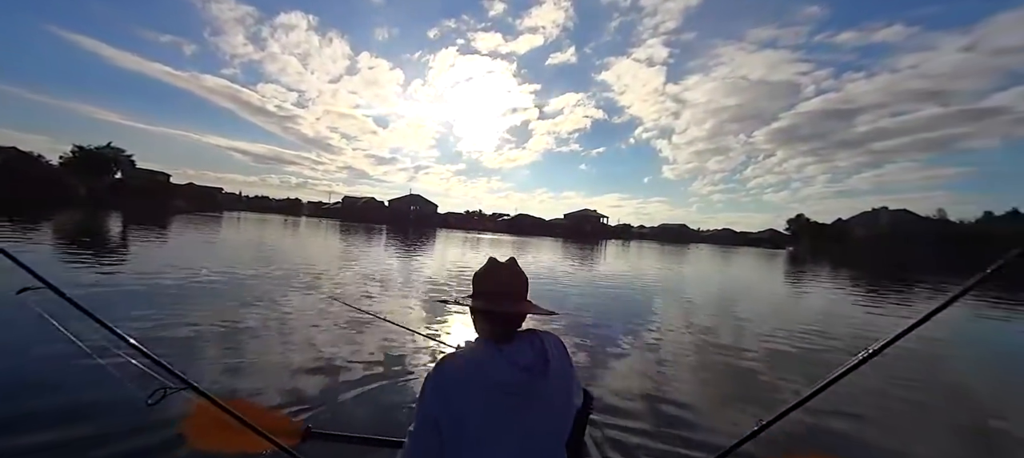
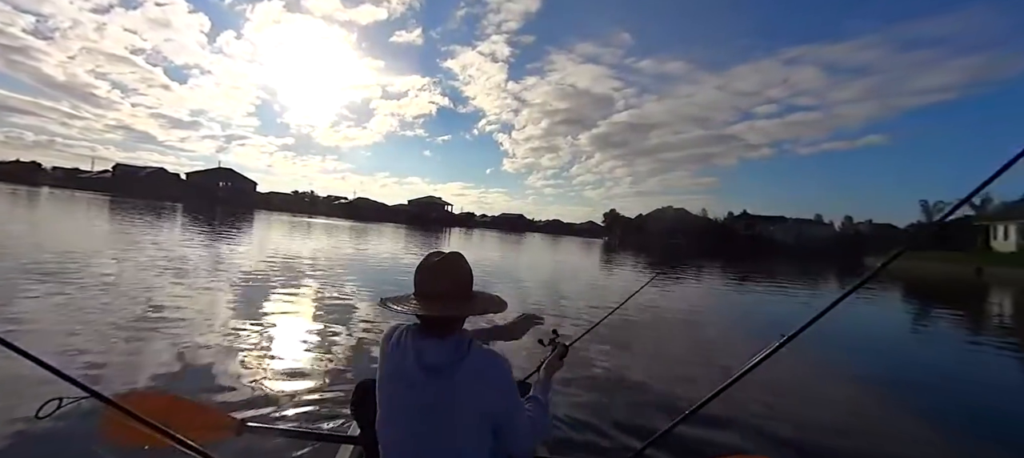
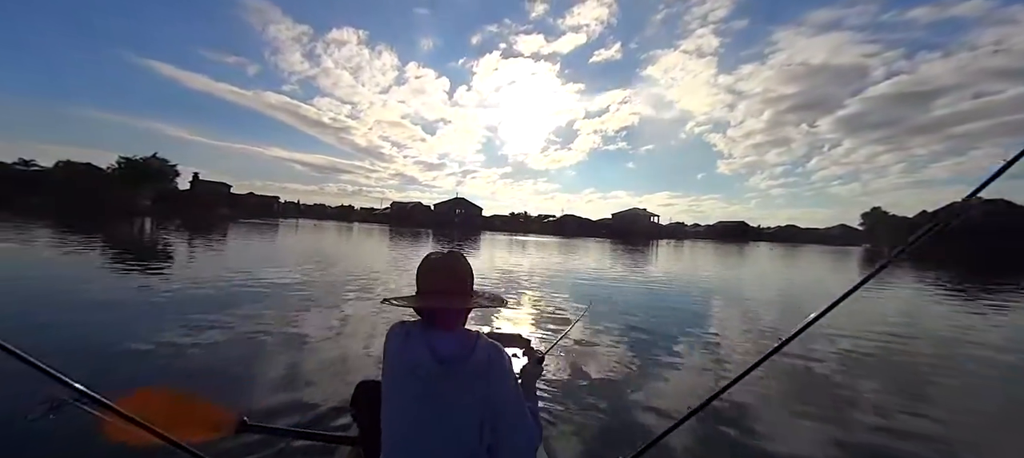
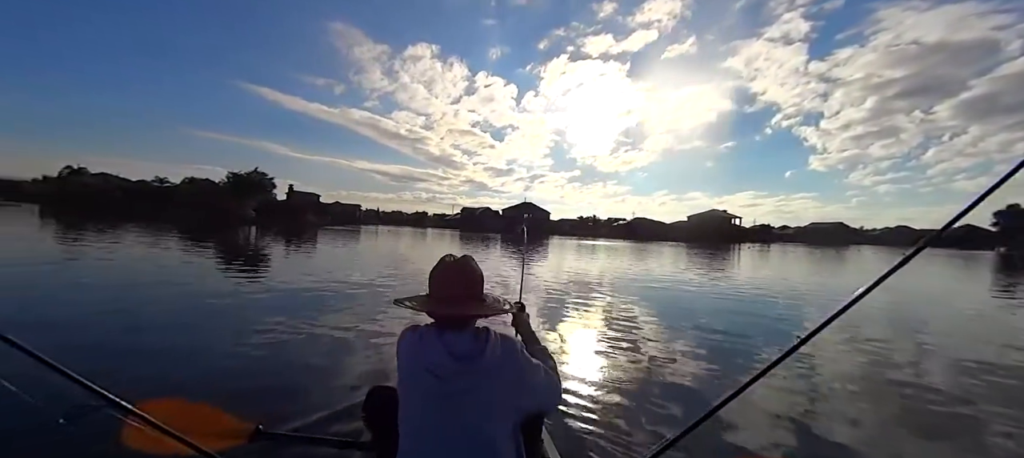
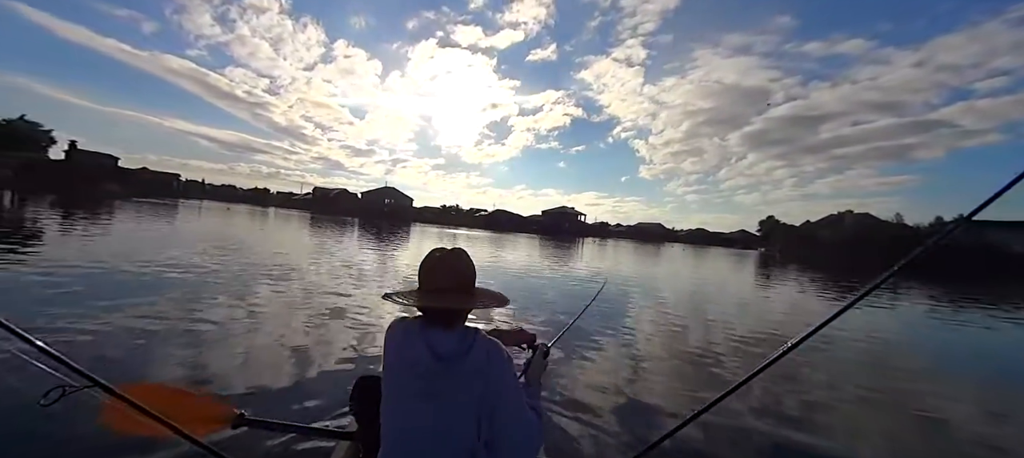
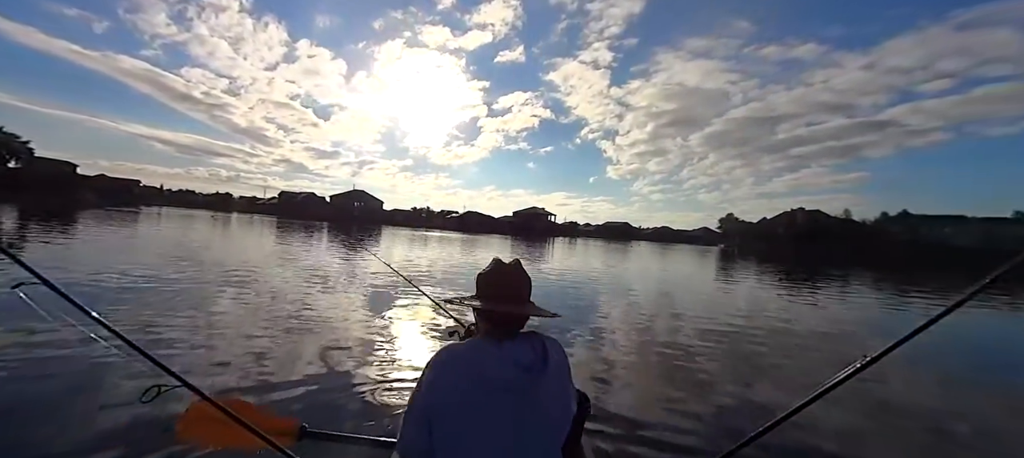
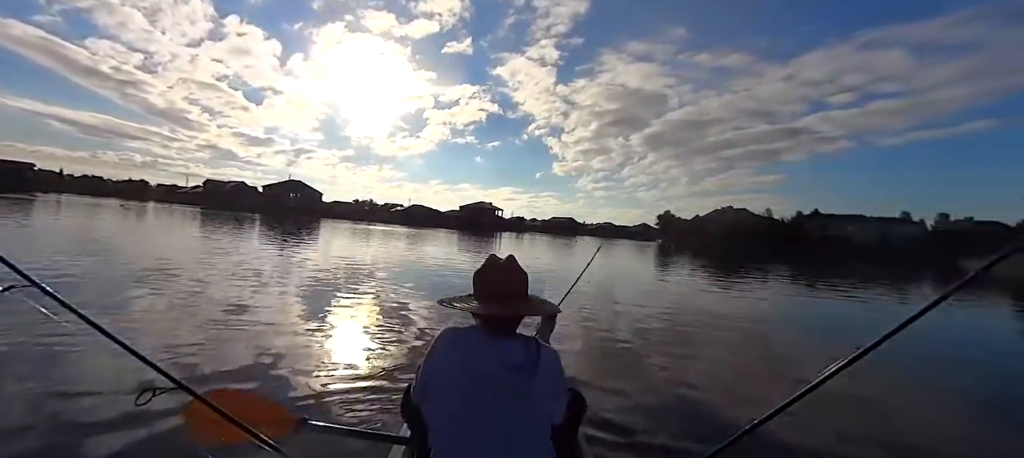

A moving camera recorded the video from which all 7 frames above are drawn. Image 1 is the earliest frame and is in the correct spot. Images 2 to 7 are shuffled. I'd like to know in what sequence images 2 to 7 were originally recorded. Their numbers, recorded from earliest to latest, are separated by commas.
6, 7, 2, 5, 3, 4
